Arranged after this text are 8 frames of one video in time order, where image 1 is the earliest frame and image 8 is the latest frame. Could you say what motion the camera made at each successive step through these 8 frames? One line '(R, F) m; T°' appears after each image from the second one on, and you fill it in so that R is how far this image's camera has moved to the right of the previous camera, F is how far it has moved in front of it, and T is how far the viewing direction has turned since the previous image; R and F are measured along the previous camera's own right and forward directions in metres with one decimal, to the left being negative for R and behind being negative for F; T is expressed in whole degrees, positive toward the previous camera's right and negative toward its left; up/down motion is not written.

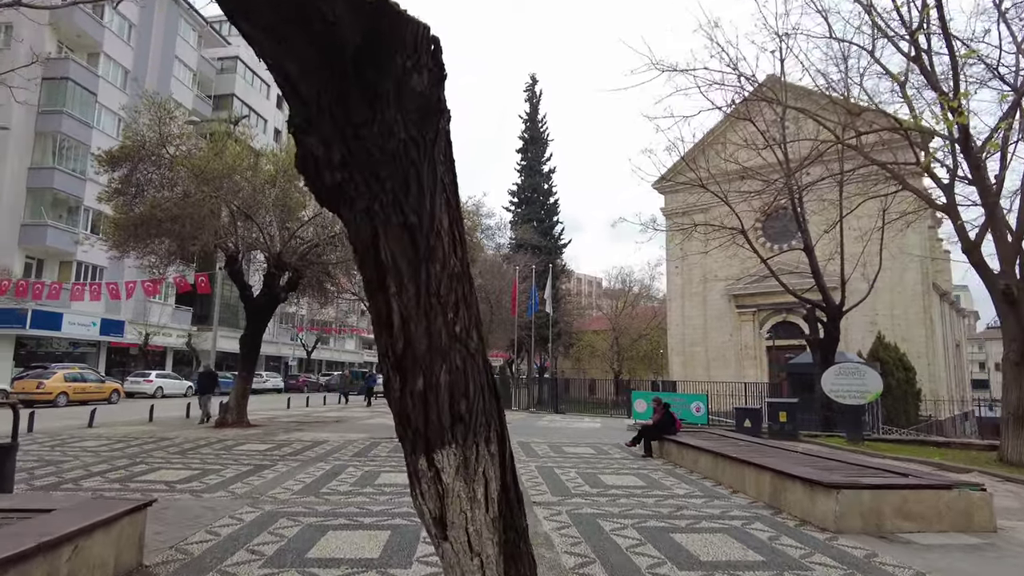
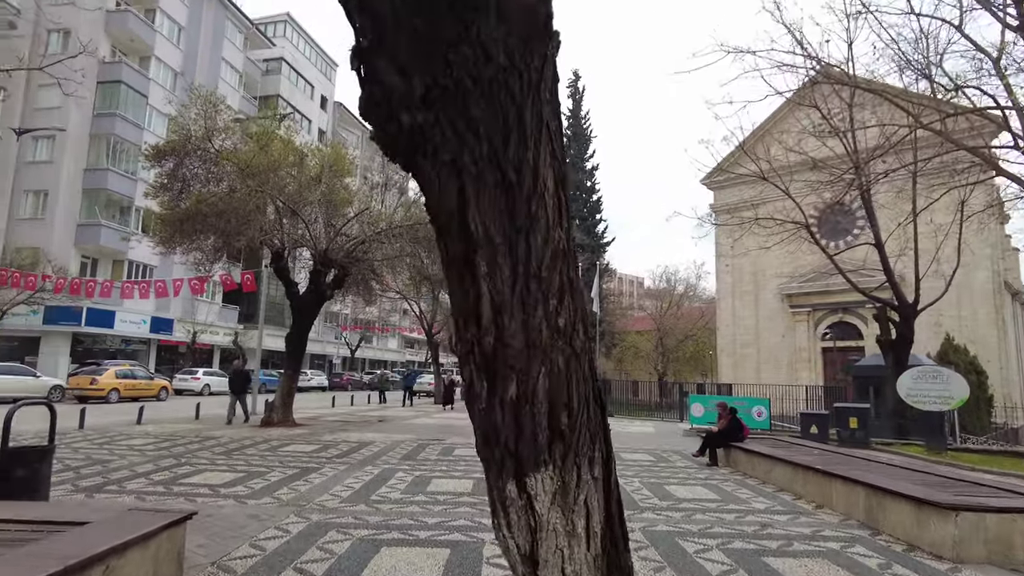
(-0.3, +0.6) m; -3°
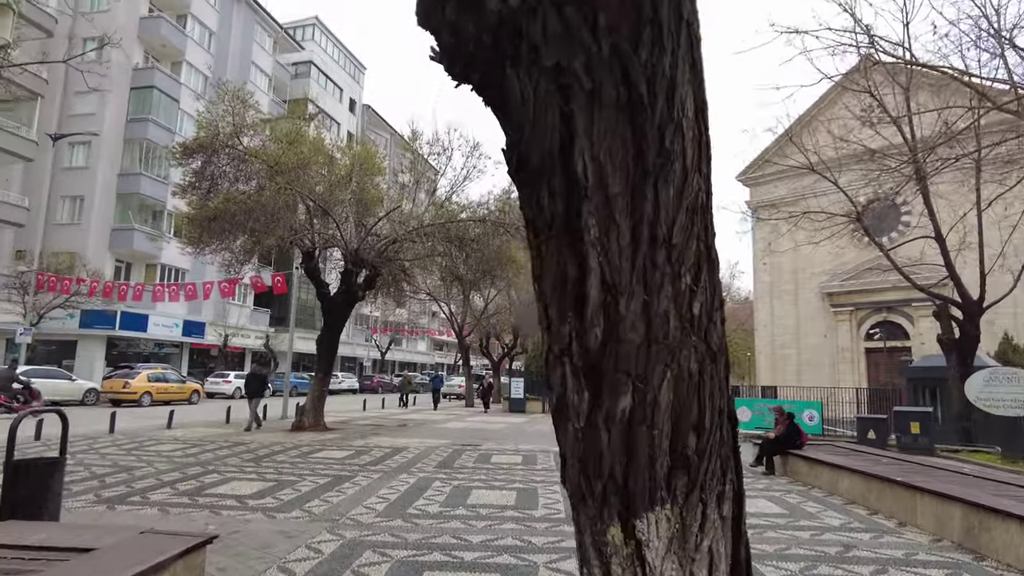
(-0.2, +0.6) m; -2°
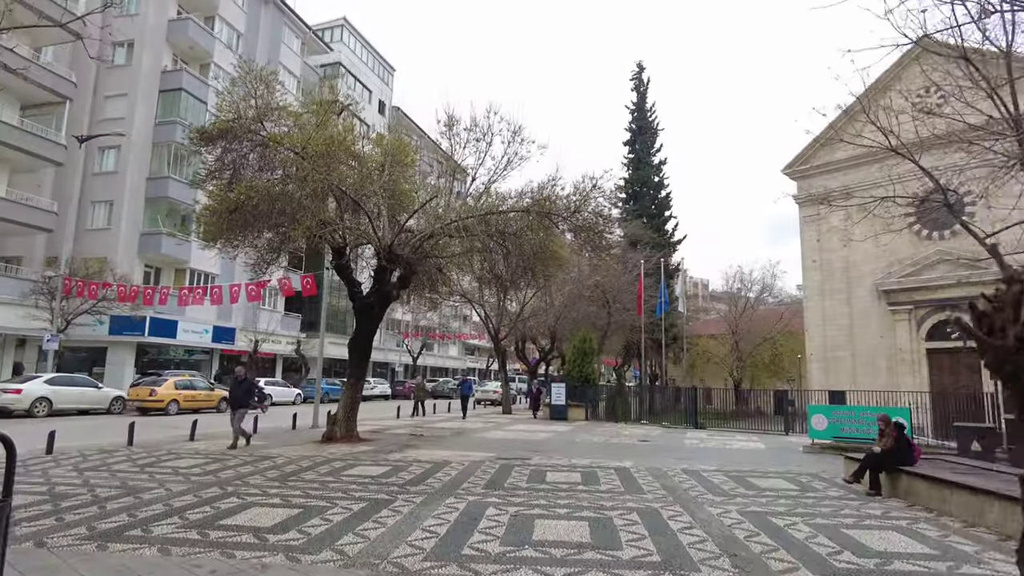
(-0.4, +1.3) m; -2°
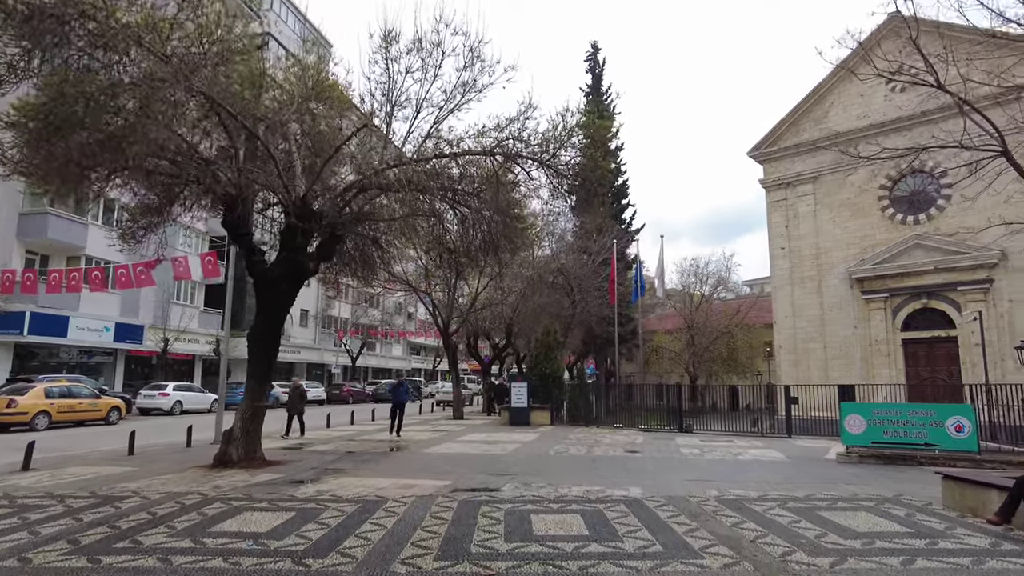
(-0.2, +3.3) m; +5°
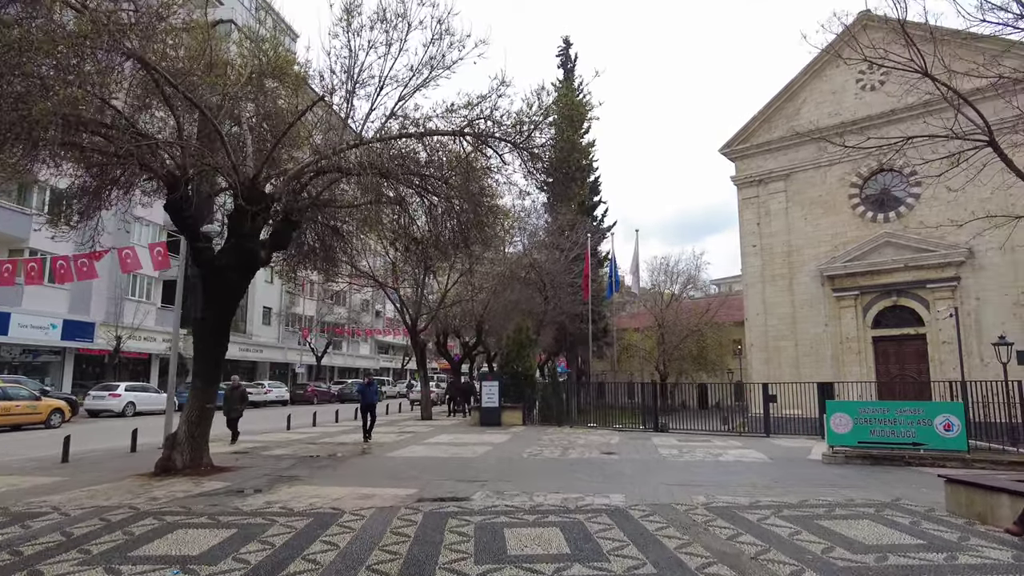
(0.0, +0.7) m; +3°
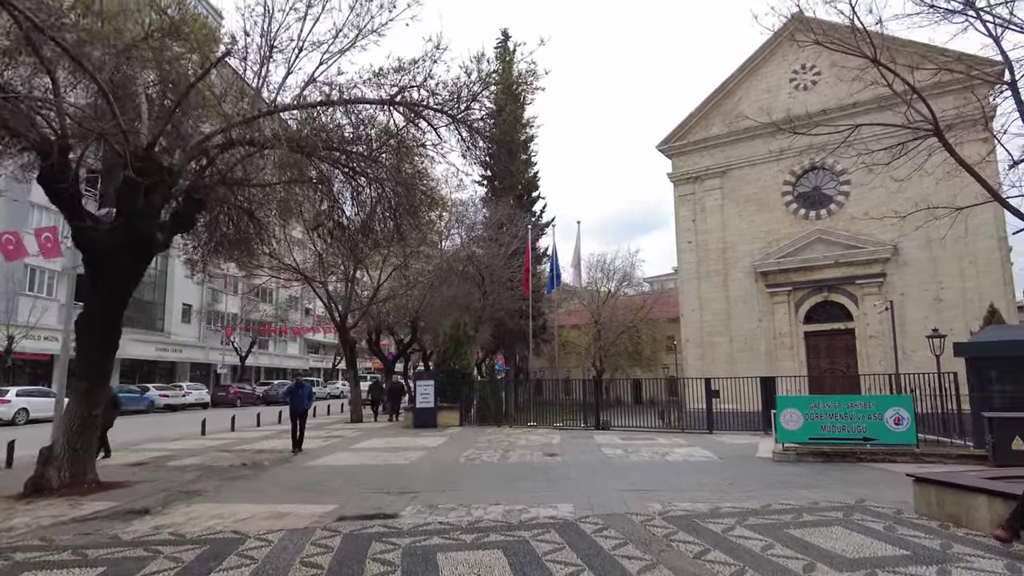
(0.0, +0.9) m; +6°
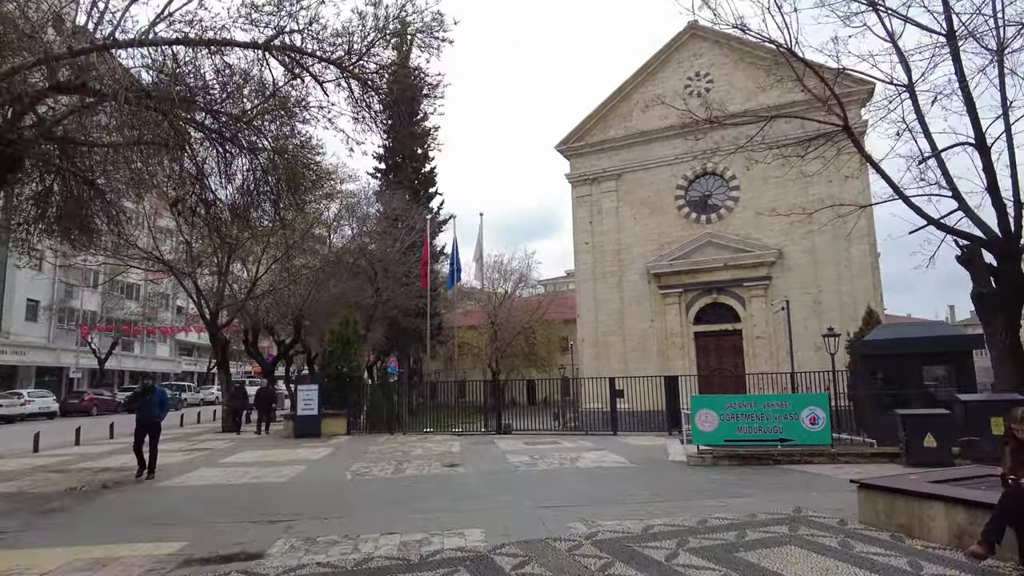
(-0.1, +1.1) m; +9°
